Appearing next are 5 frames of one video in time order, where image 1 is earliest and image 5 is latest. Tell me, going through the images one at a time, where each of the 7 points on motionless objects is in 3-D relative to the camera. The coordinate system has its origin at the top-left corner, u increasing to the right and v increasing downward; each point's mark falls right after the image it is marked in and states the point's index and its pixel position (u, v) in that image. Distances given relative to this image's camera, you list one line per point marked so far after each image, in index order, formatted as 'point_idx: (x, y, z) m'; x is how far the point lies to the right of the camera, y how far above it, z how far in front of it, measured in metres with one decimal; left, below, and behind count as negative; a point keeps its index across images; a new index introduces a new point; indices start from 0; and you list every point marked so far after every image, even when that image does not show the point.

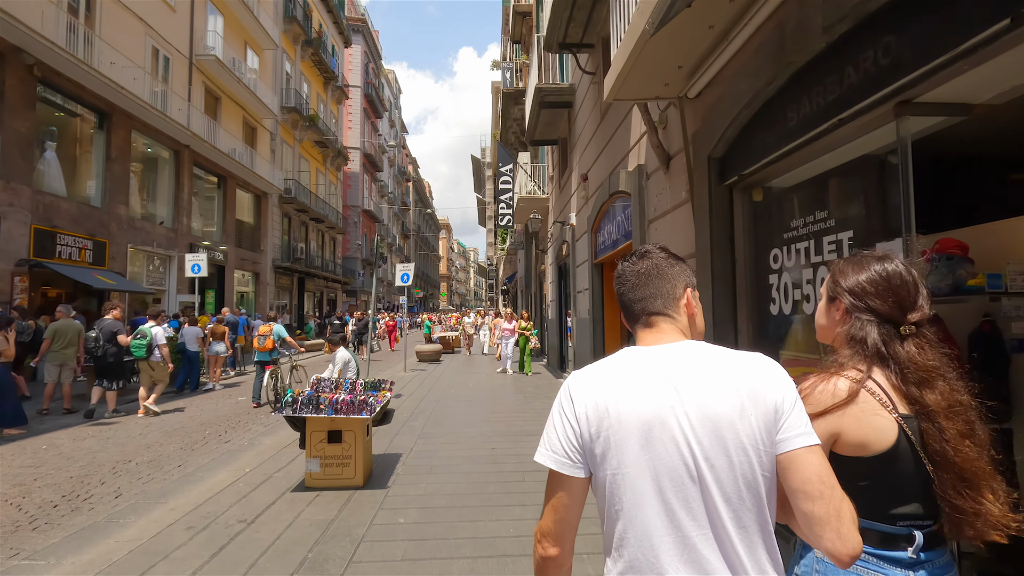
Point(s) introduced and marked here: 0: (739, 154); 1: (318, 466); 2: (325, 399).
0: (+1.7, +1.0, +4.1) m
1: (-1.8, -1.6, +4.9) m
2: (-1.7, -1.0, +5.0) m
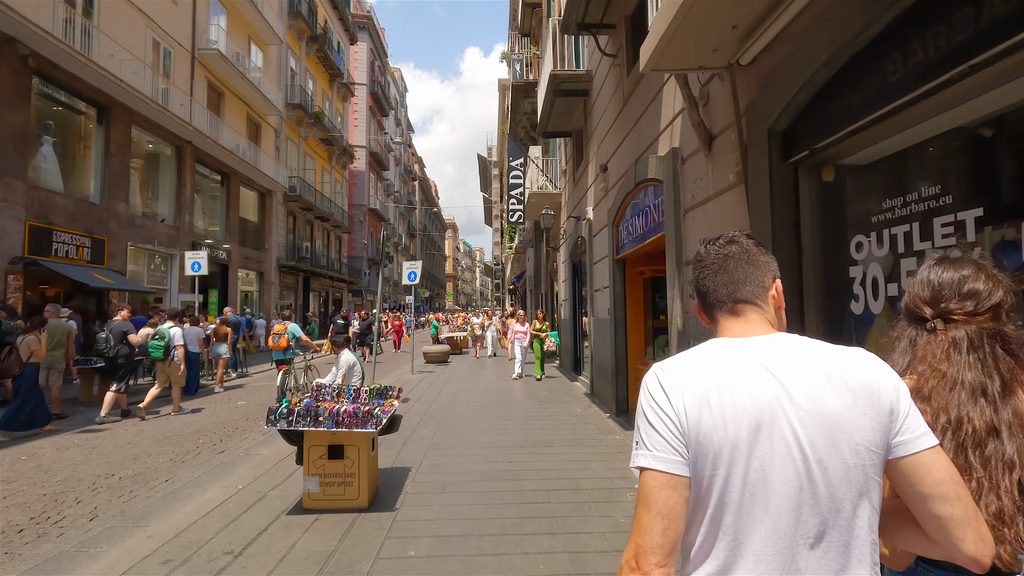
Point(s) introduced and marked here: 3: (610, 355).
0: (+1.9, +1.0, +3.5) m
1: (-1.6, -1.6, +4.4) m
2: (-1.5, -1.0, +4.4) m
3: (+1.6, -1.1, +8.6) m
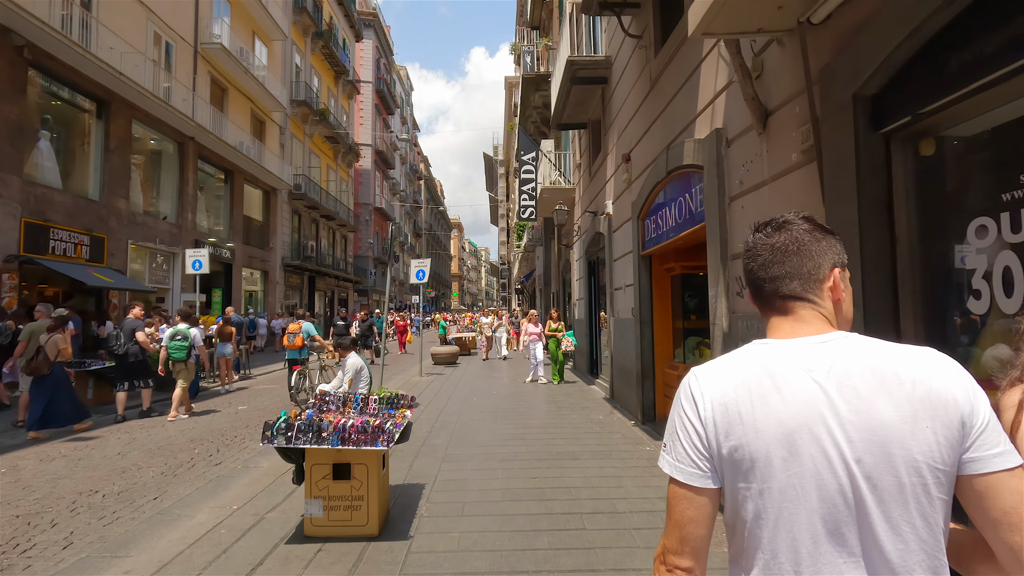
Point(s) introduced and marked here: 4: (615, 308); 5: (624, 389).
0: (+2.1, +1.1, +2.9) m
1: (-1.4, -1.6, +3.8) m
2: (-1.3, -1.0, +3.9) m
3: (+1.8, -1.0, +8.0) m
4: (+1.8, -0.4, +9.6) m
5: (+1.8, -1.6, +8.6) m
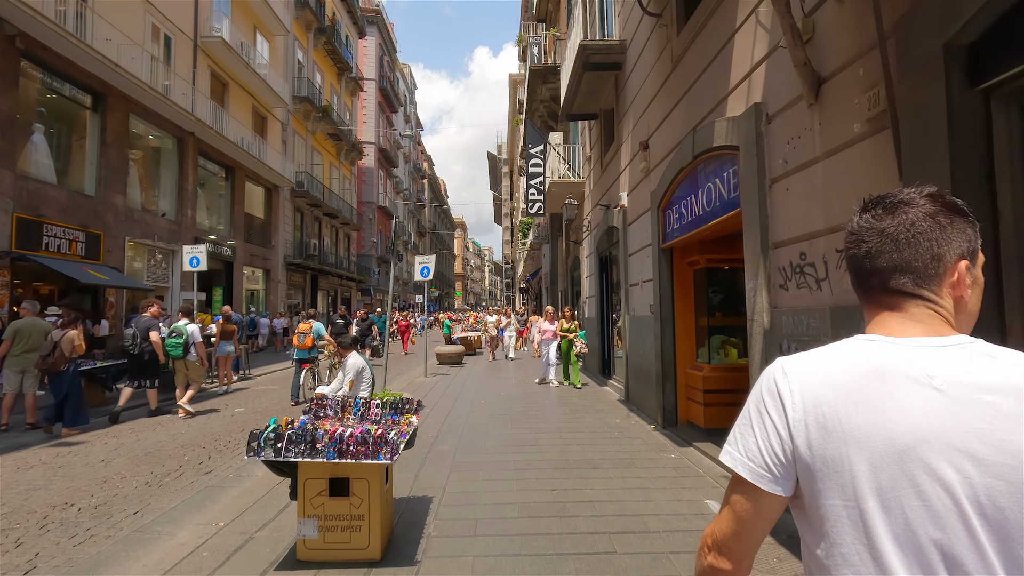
0: (+2.2, +1.1, +2.4) m
1: (-1.2, -1.5, +3.4) m
2: (-1.2, -0.9, +3.4) m
3: (+2.0, -1.0, +7.6) m
4: (+2.0, -0.3, +9.1) m
5: (+1.9, -1.5, +8.2) m
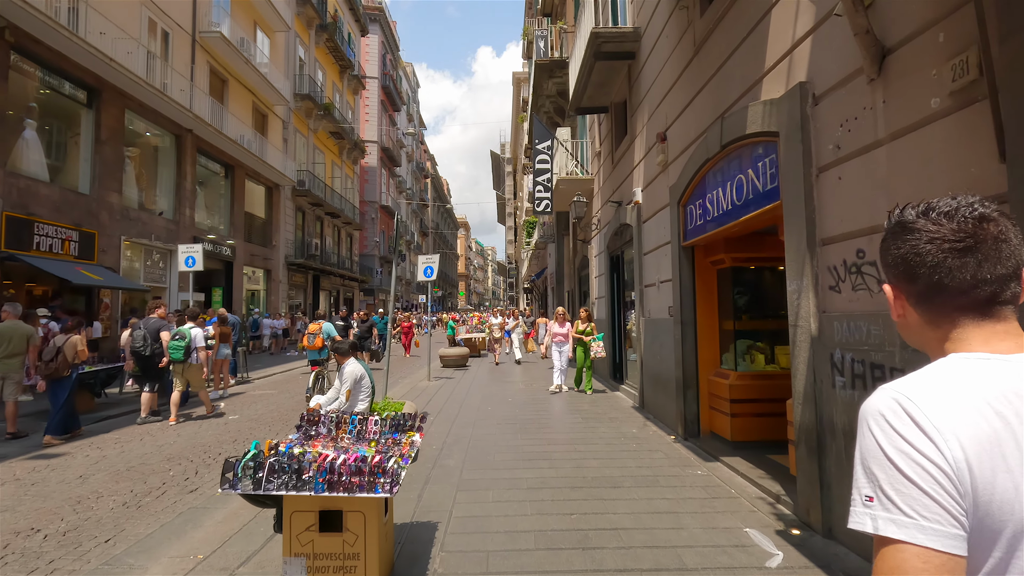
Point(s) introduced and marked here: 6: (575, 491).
0: (+2.3, +1.1, +1.9) m
1: (-1.1, -1.5, +2.9) m
2: (-1.1, -0.9, +2.9) m
3: (+2.1, -1.0, +7.1) m
4: (+2.1, -0.3, +8.6) m
5: (+2.1, -1.6, +7.7) m
6: (+0.6, -1.8, +4.8) m
